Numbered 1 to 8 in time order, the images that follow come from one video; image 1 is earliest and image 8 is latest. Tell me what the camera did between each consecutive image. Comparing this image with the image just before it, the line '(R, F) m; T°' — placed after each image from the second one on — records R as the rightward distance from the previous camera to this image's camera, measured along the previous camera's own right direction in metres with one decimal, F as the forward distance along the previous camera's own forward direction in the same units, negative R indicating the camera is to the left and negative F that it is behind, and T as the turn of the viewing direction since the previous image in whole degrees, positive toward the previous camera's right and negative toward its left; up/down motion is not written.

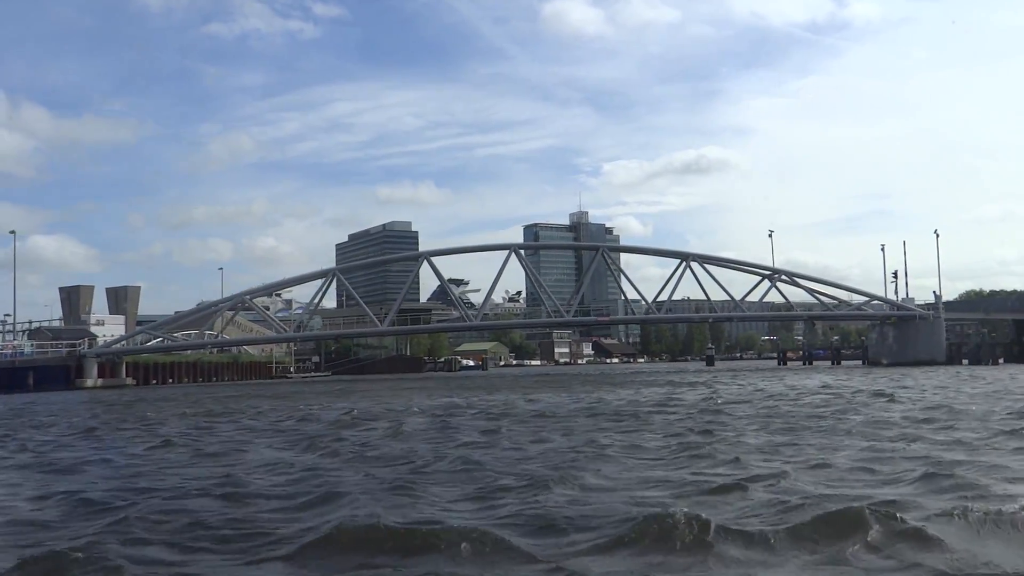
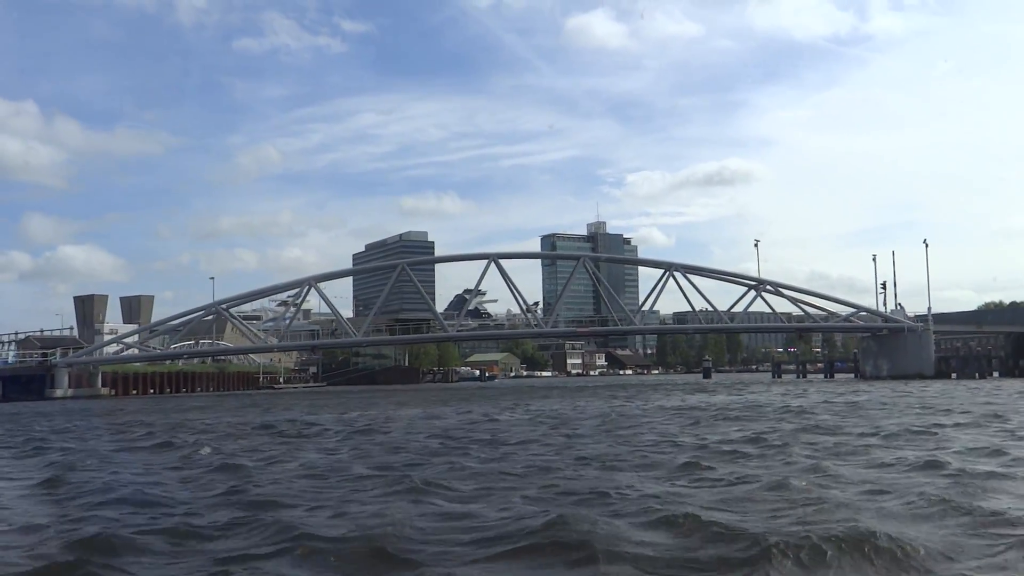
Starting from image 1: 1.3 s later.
(+1.3, +0.6) m; -1°
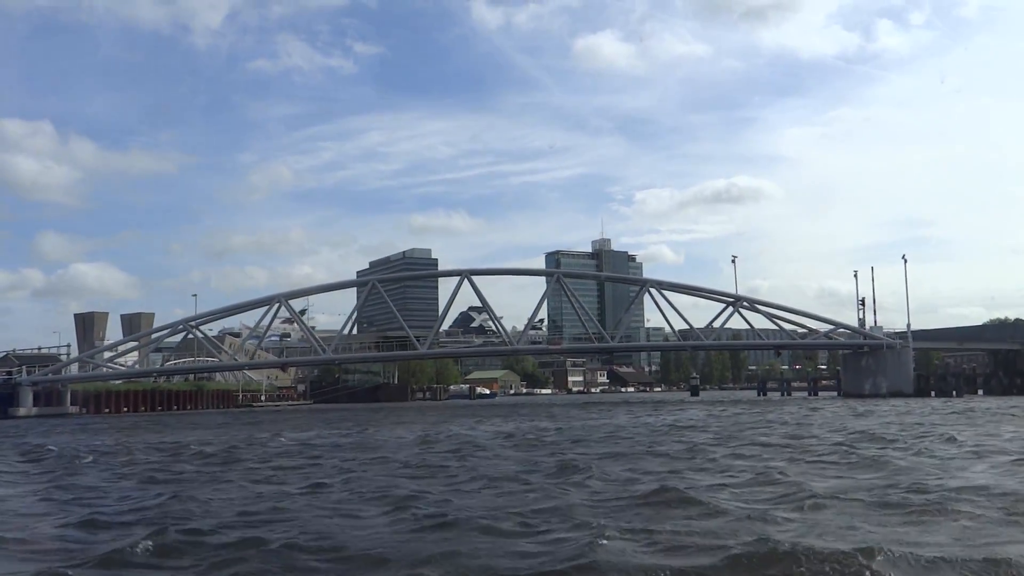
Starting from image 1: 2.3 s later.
(+1.0, +0.5) m; 0°
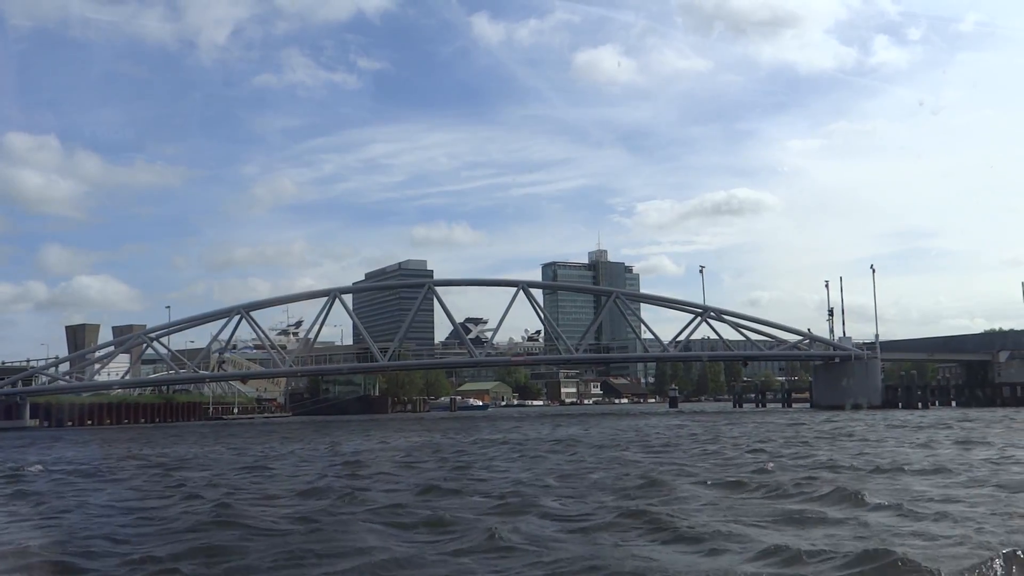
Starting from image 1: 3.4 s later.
(+1.0, +0.4) m; 0°
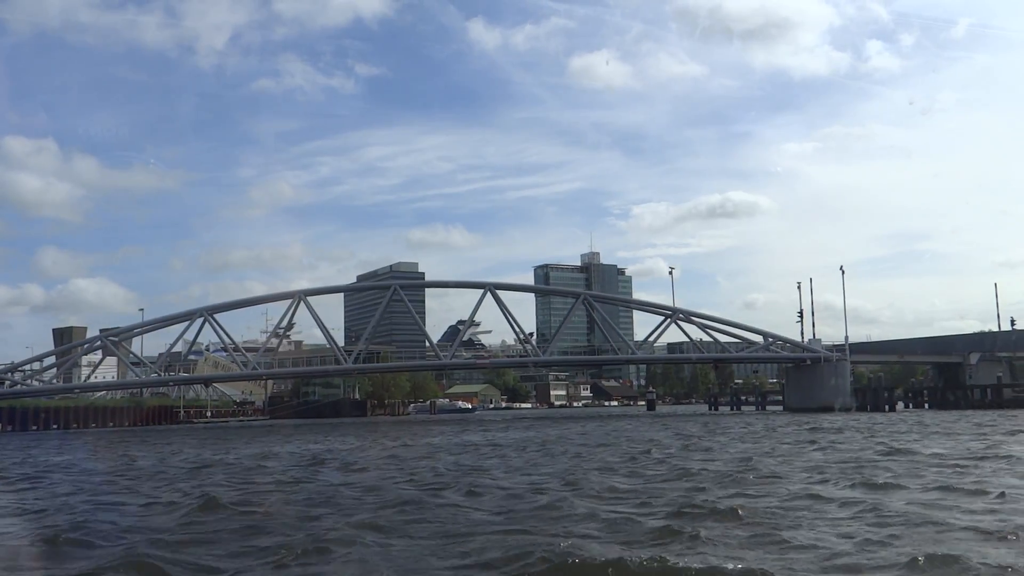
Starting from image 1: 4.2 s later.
(+0.8, +0.4) m; +1°
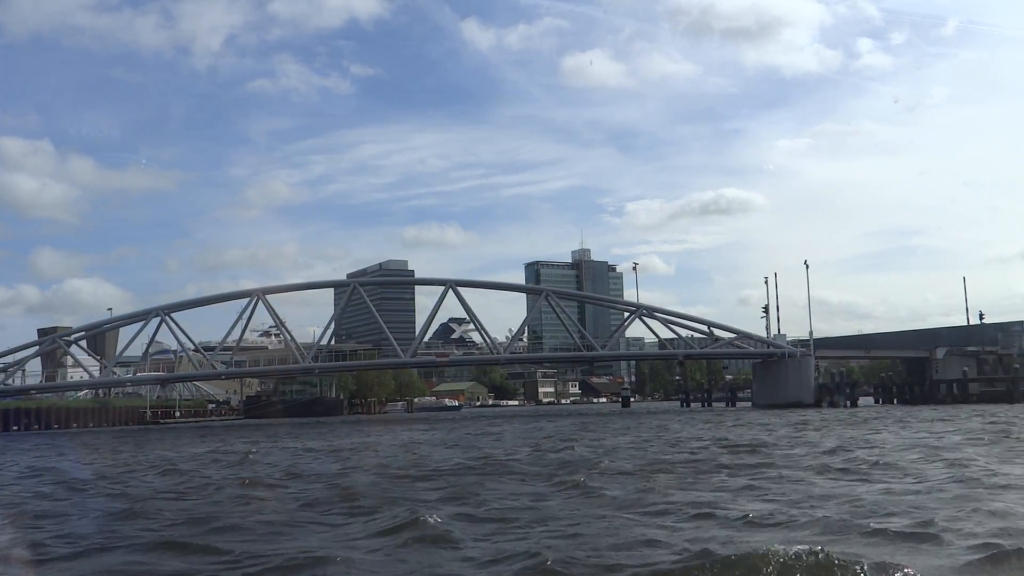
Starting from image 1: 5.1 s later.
(+0.9, +0.4) m; +1°
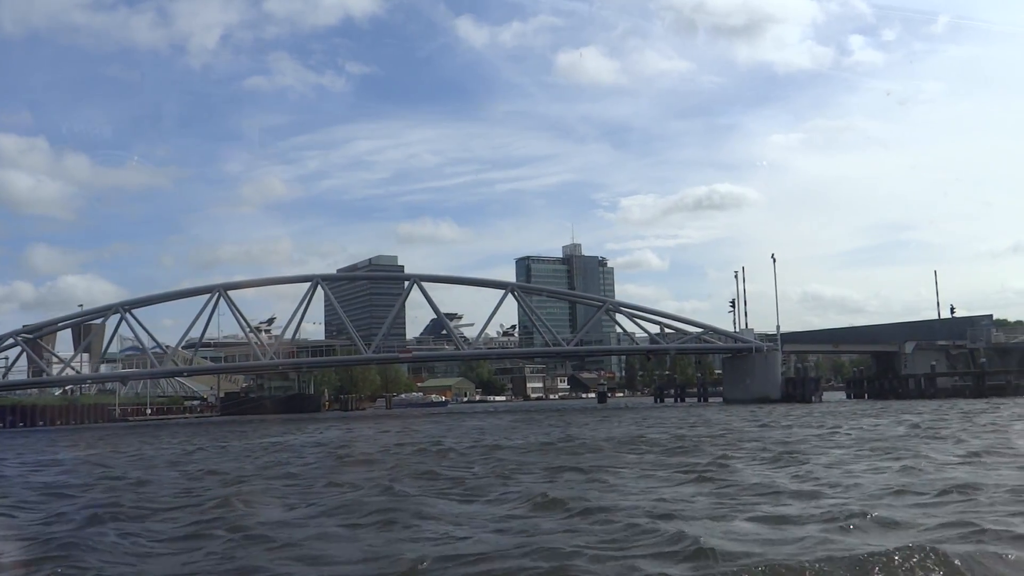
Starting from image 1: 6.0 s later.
(+0.8, +0.3) m; +1°
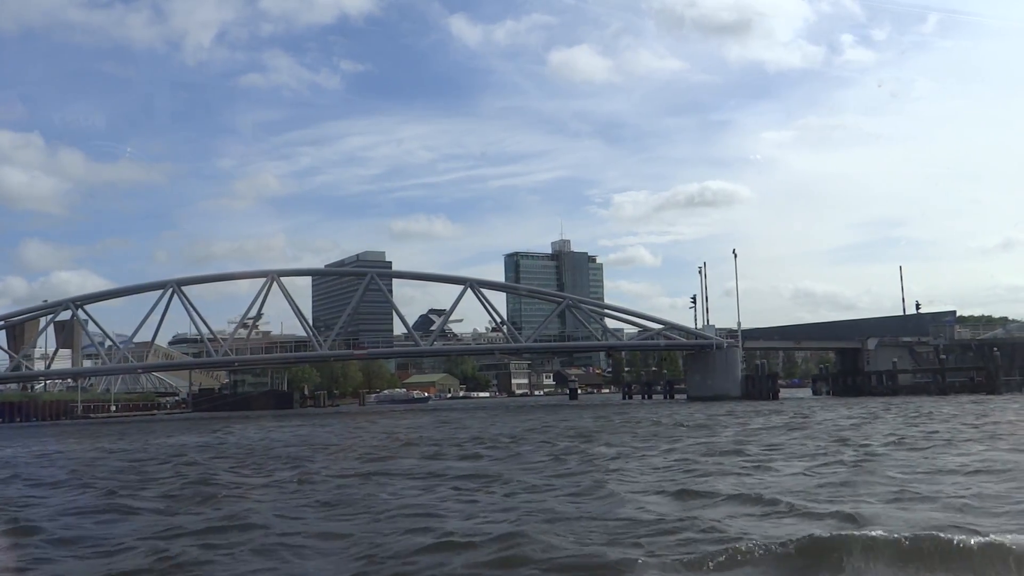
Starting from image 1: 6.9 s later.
(+0.9, +0.4) m; +1°
